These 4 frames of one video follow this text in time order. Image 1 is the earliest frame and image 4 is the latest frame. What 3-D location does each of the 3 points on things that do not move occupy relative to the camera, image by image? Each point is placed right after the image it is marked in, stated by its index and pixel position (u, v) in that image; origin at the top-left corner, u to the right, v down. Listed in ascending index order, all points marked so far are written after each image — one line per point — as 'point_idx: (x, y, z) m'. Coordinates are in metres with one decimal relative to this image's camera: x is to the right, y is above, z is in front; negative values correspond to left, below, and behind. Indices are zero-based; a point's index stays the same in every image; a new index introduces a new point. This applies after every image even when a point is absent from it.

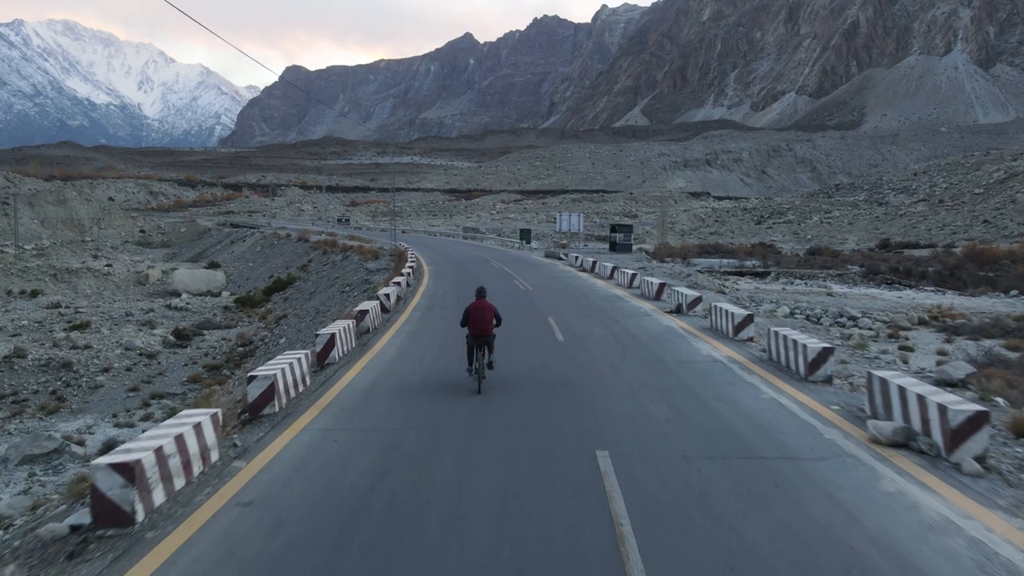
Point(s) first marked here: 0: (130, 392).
0: (-9.0, -2.4, +19.6) m
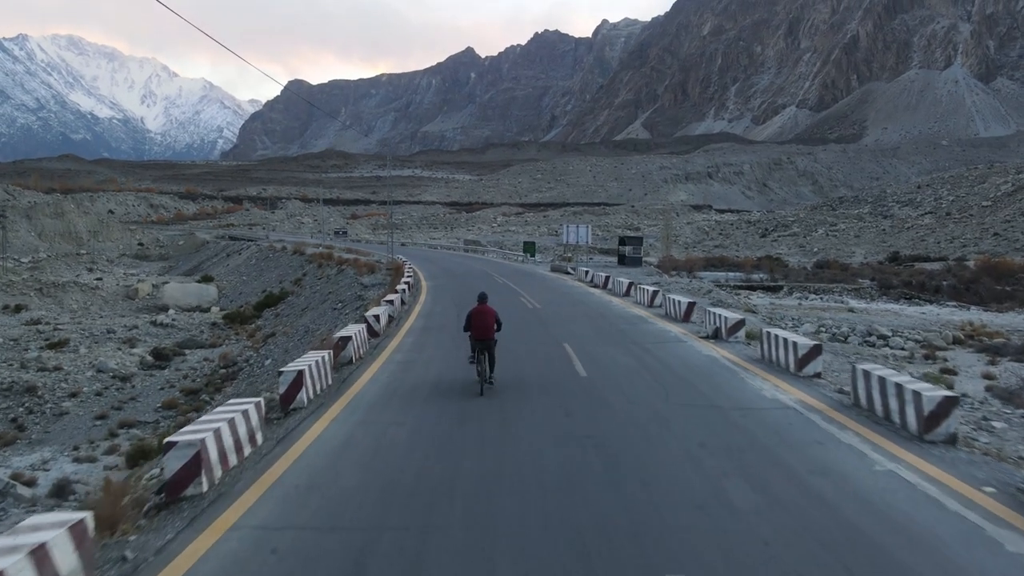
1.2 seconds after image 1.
0: (-8.8, -2.8, +17.8) m
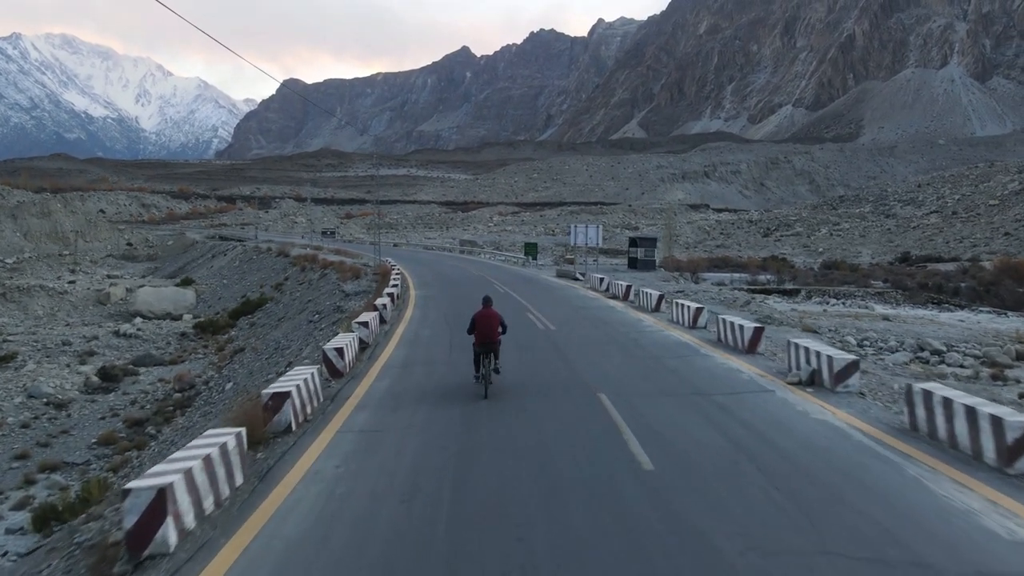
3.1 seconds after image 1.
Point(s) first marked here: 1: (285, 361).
0: (-8.8, -3.0, +14.8) m
1: (-4.7, -1.5, +17.9) m
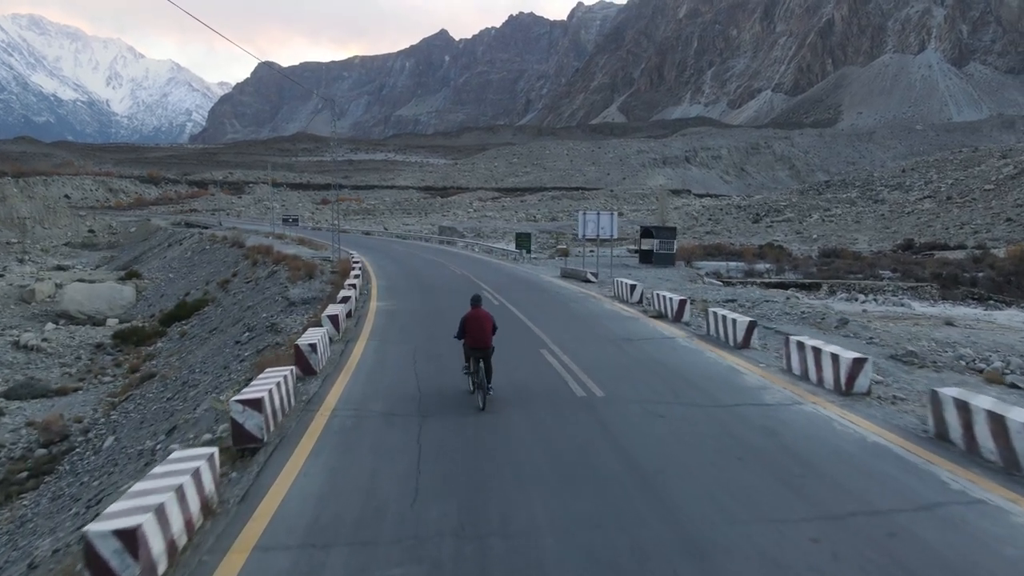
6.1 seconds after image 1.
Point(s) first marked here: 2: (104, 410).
0: (-8.7, -3.3, +9.5) m
1: (-4.7, -1.7, +12.7) m
2: (-7.5, -2.1, +15.7) m
